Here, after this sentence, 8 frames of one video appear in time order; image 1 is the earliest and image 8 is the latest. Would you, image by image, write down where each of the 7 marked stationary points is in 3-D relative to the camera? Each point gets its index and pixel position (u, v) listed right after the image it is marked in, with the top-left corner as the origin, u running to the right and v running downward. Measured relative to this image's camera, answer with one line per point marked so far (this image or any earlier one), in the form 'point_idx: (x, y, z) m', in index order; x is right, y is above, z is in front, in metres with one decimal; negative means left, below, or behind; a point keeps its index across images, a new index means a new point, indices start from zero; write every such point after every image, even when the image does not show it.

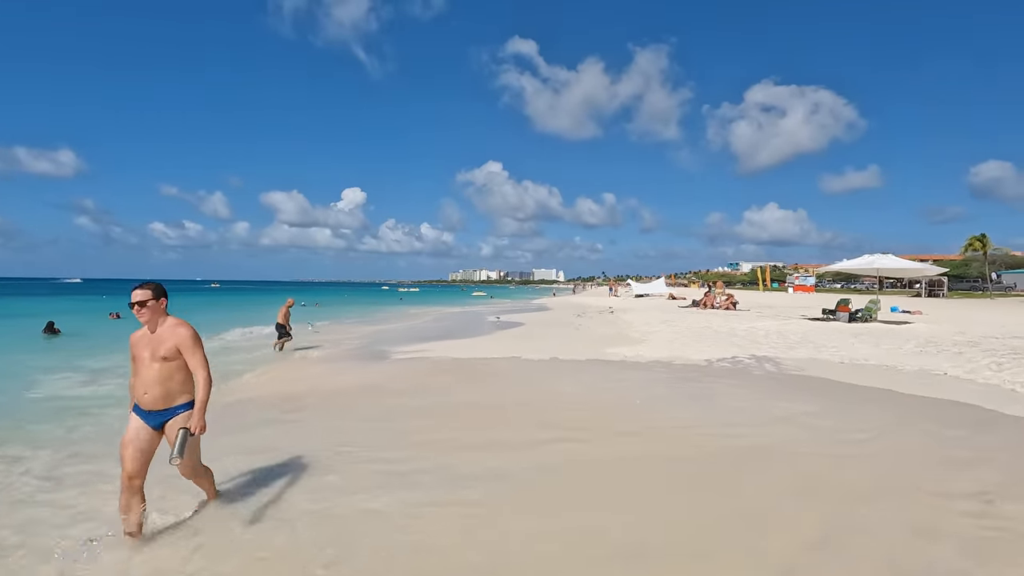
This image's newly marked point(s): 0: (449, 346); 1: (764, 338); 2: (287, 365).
0: (-1.8, -1.6, +14.4) m
1: (+7.4, -1.4, +15.4) m
2: (-5.3, -1.8, +12.5) m
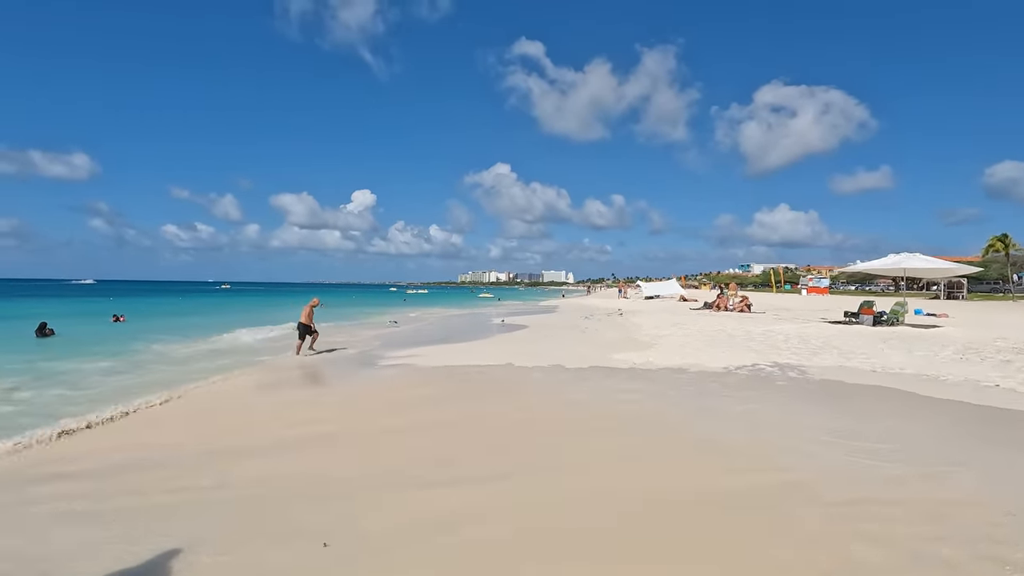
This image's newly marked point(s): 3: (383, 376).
0: (-1.8, -1.6, +13.5) m
1: (+7.4, -1.5, +14.3) m
2: (-5.3, -1.8, +11.7) m
3: (-2.4, -1.6, +9.8) m
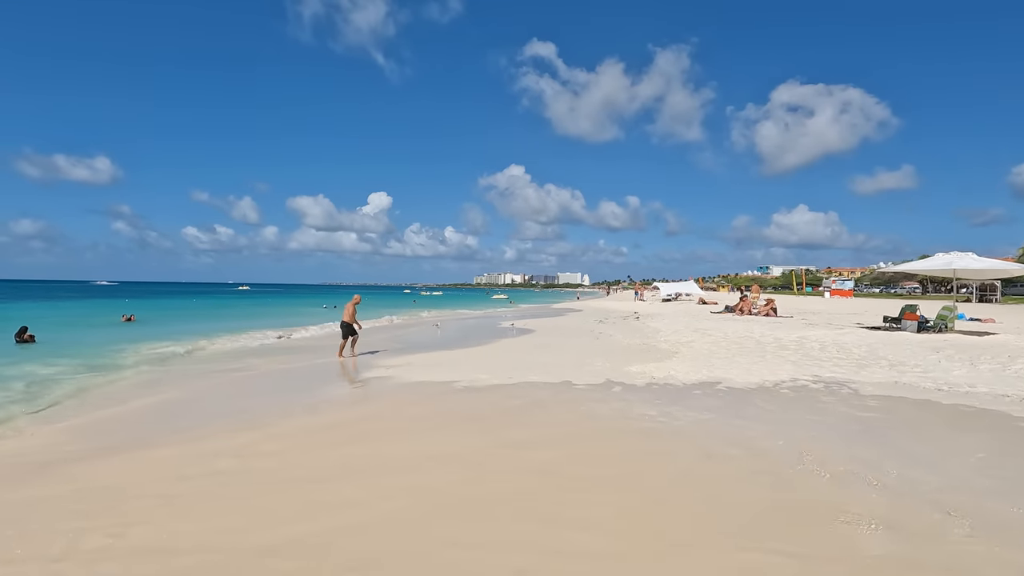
0: (-1.7, -1.7, +12.2) m
1: (+7.5, -1.5, +12.8) m
2: (-5.2, -1.9, +10.5) m
3: (-2.4, -1.7, +8.6) m
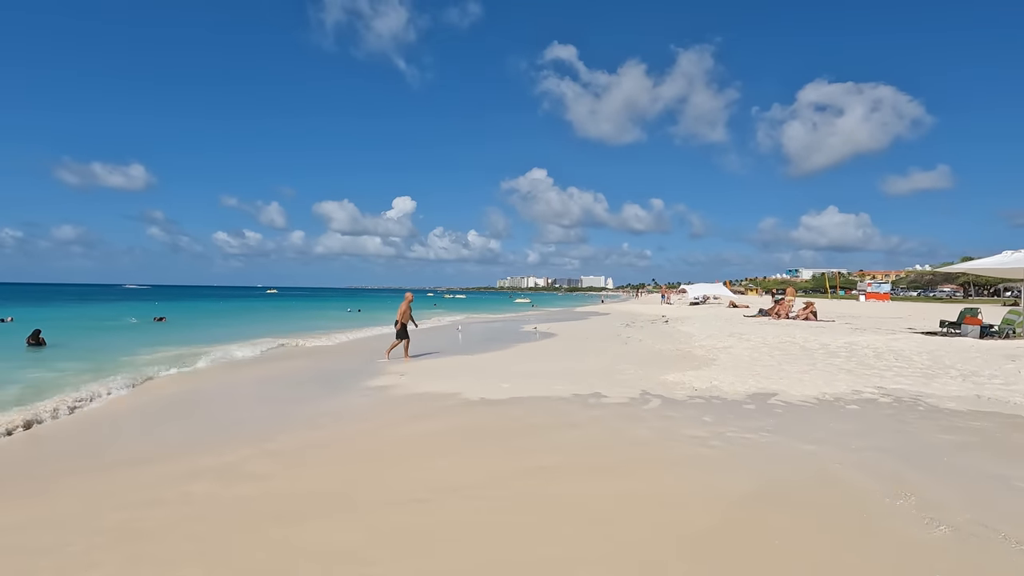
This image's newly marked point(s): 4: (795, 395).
0: (-1.2, -1.7, +11.4) m
1: (+8.0, -1.6, +11.6) m
2: (-4.8, -1.9, +9.8) m
3: (-2.1, -1.7, +7.8) m
4: (+4.0, -1.5, +7.5) m
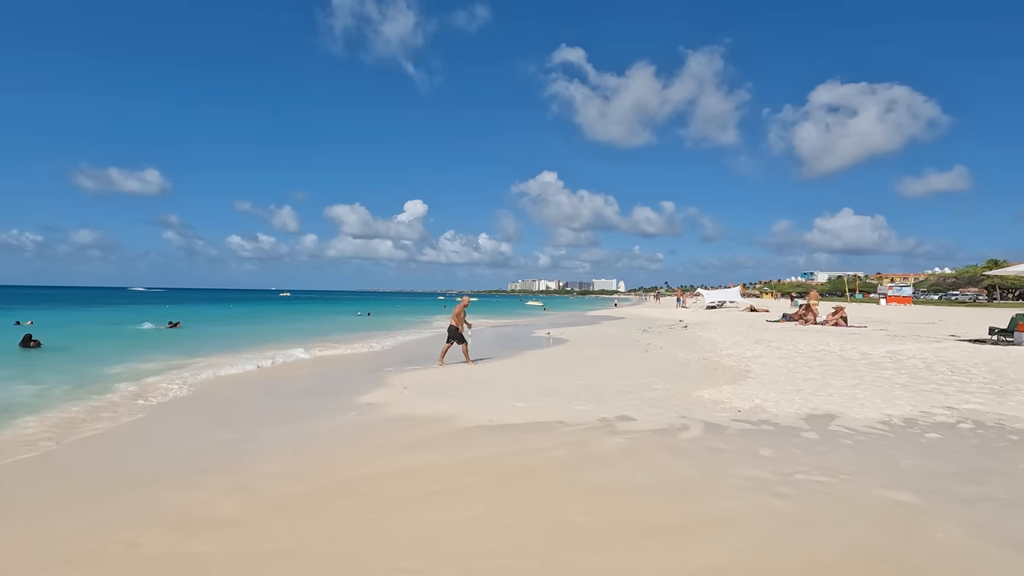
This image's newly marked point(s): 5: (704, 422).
0: (-0.9, -1.8, +10.4) m
1: (+8.3, -1.7, +10.4) m
2: (-4.6, -1.9, +8.9) m
3: (-1.9, -1.8, +6.8) m
4: (+4.2, -1.6, +6.4) m
5: (+2.2, -1.5, +6.0) m
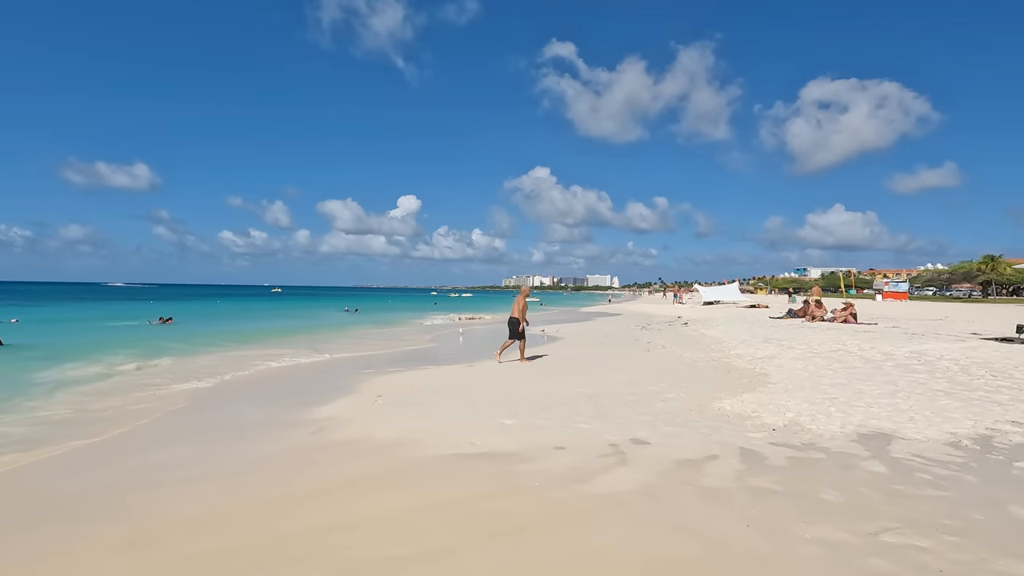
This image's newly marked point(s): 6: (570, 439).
0: (-1.1, -1.7, +9.2) m
1: (+8.1, -1.5, +9.3) m
2: (-4.7, -1.9, +7.7) m
3: (-2.0, -1.7, +5.6) m
4: (+4.1, -1.5, +5.3) m
5: (+2.1, -1.5, +4.9) m
6: (+0.6, -1.5, +5.2) m
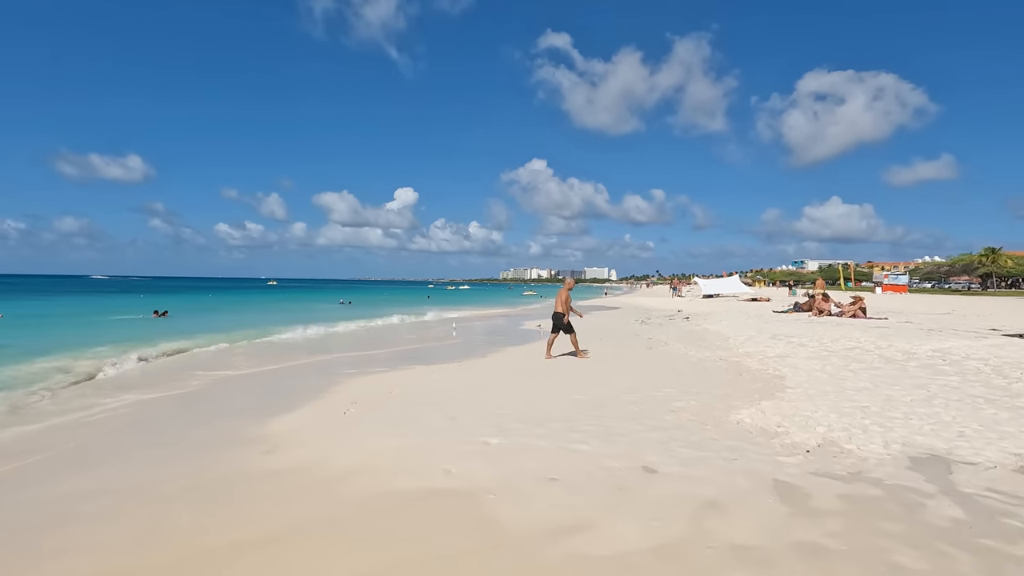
0: (-1.2, -1.6, +8.3) m
1: (+8.0, -1.5, +8.5) m
2: (-4.9, -1.8, +6.8) m
3: (-2.1, -1.6, +4.7) m
4: (+3.9, -1.5, +4.4) m
5: (+1.9, -1.4, +4.0) m
6: (+0.4, -1.4, +4.3) m
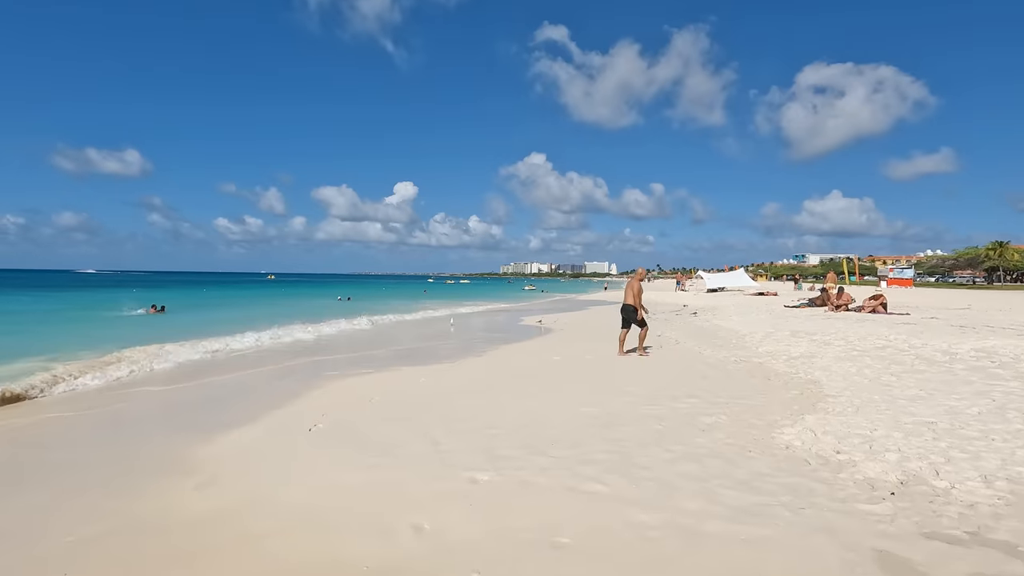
0: (-1.3, -1.5, +7.2) m
1: (+7.9, -1.4, +7.4) m
2: (-4.9, -1.7, +5.7) m
3: (-2.2, -1.6, +3.6) m
4: (+3.9, -1.4, +3.3) m
5: (+1.9, -1.4, +2.9) m
6: (+0.4, -1.4, +3.2) m
